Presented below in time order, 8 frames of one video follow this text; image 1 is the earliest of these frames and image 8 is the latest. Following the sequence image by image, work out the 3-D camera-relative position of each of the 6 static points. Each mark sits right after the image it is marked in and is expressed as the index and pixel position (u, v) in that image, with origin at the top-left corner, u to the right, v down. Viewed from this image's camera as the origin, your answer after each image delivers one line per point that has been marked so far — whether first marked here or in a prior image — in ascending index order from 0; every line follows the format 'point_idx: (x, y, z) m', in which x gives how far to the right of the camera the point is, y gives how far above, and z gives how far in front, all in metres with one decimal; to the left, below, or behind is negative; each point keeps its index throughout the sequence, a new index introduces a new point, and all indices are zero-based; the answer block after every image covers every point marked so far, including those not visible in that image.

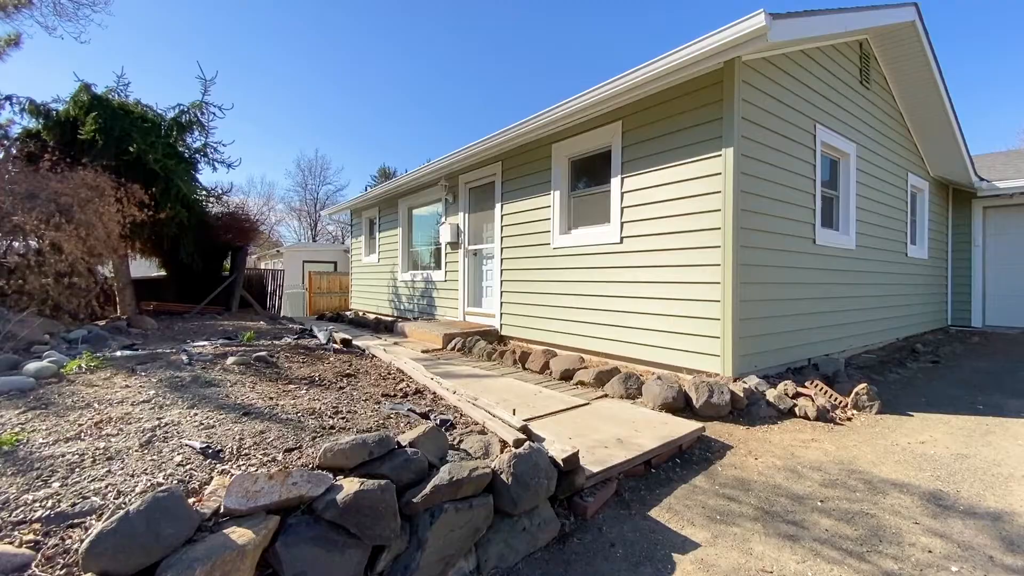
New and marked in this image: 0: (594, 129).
0: (+0.9, +1.8, +5.5) m
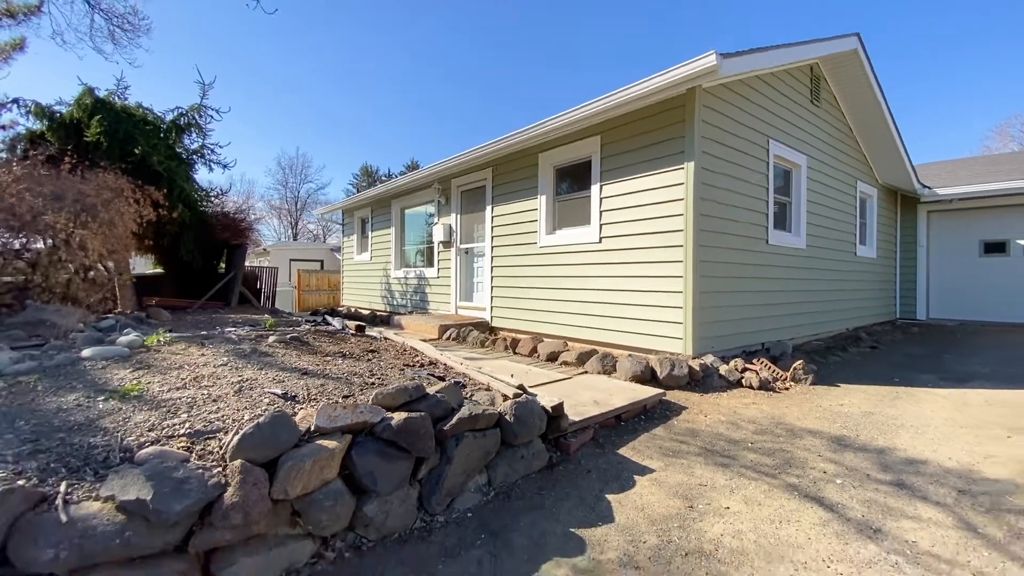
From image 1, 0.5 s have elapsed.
0: (+0.8, +1.8, +6.1) m
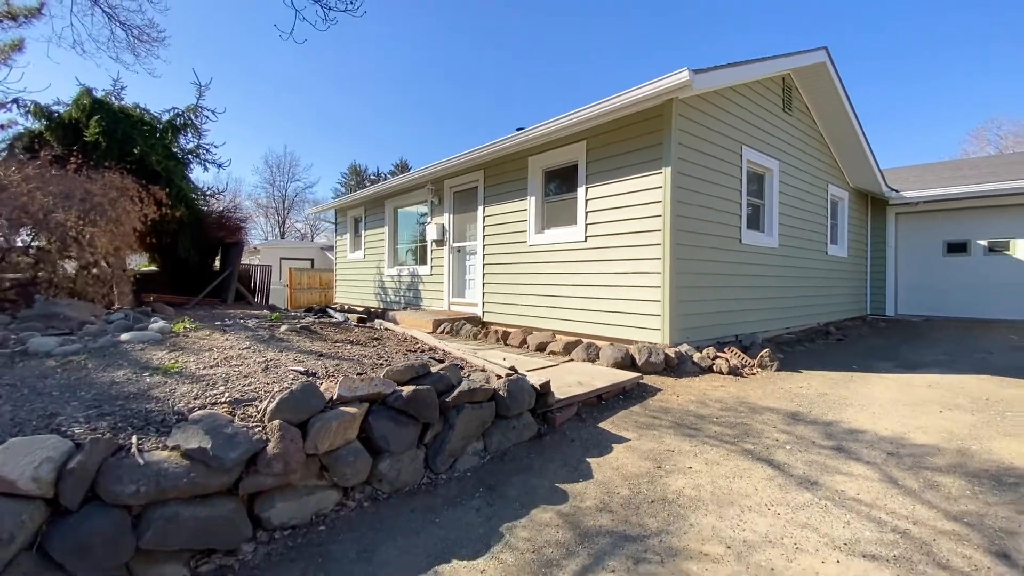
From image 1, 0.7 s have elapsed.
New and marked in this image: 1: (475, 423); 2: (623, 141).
0: (+0.7, +1.9, +6.5) m
1: (-0.2, -0.8, +2.9) m
2: (+1.3, +1.7, +5.8) m
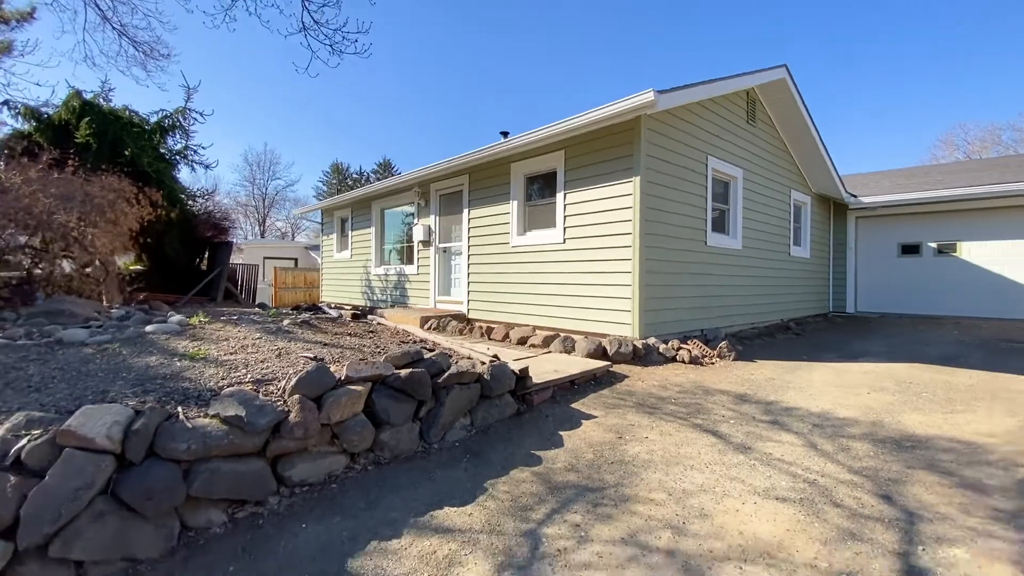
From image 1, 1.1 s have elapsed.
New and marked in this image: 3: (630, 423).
0: (+0.4, +1.9, +7.0) m
1: (-0.3, -0.8, +3.3) m
2: (+1.1, +1.8, +6.3) m
3: (+0.9, -1.0, +3.6) m
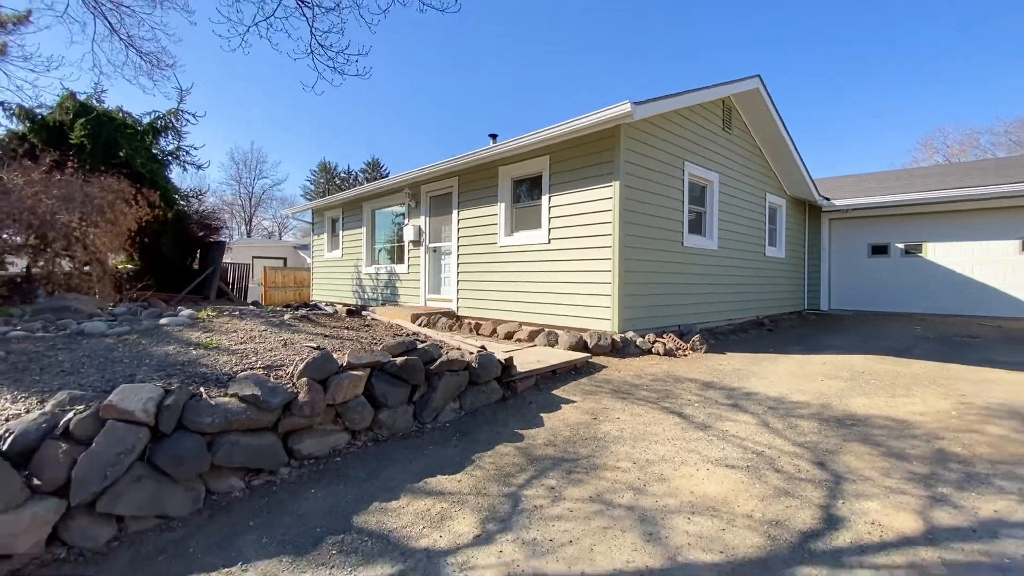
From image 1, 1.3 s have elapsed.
0: (+0.3, +1.9, +7.4) m
1: (-0.4, -0.7, +3.7) m
2: (+0.9, +1.8, +6.7) m
3: (+0.7, -0.9, +3.9) m
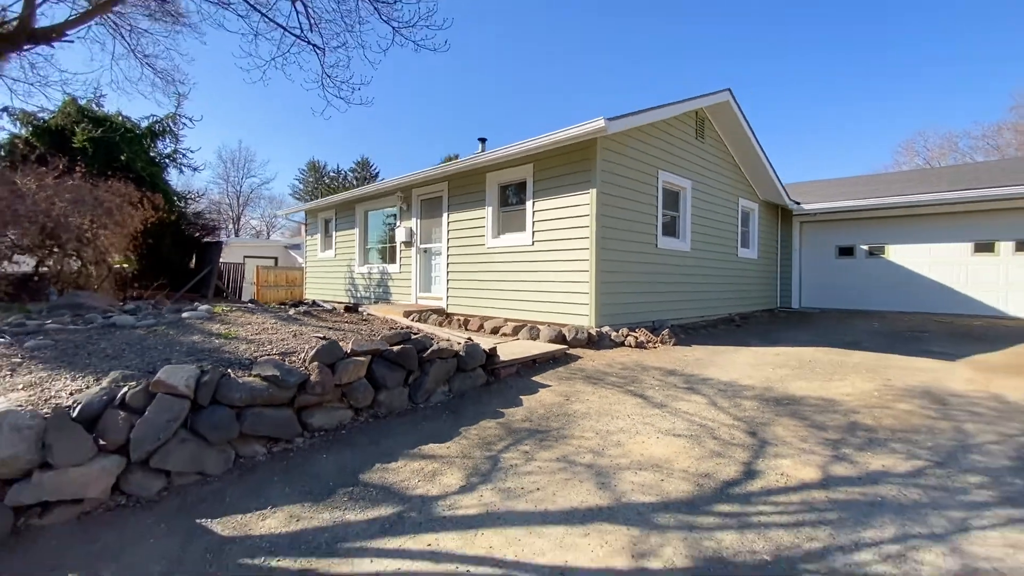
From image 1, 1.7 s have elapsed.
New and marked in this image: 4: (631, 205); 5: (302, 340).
0: (0.0, +2.0, +7.9) m
1: (-0.6, -0.7, +4.2) m
2: (+0.7, +1.8, +7.2) m
3: (+0.6, -0.9, +4.5) m
4: (+1.8, +1.3, +7.5) m
5: (-1.7, -0.4, +4.0) m
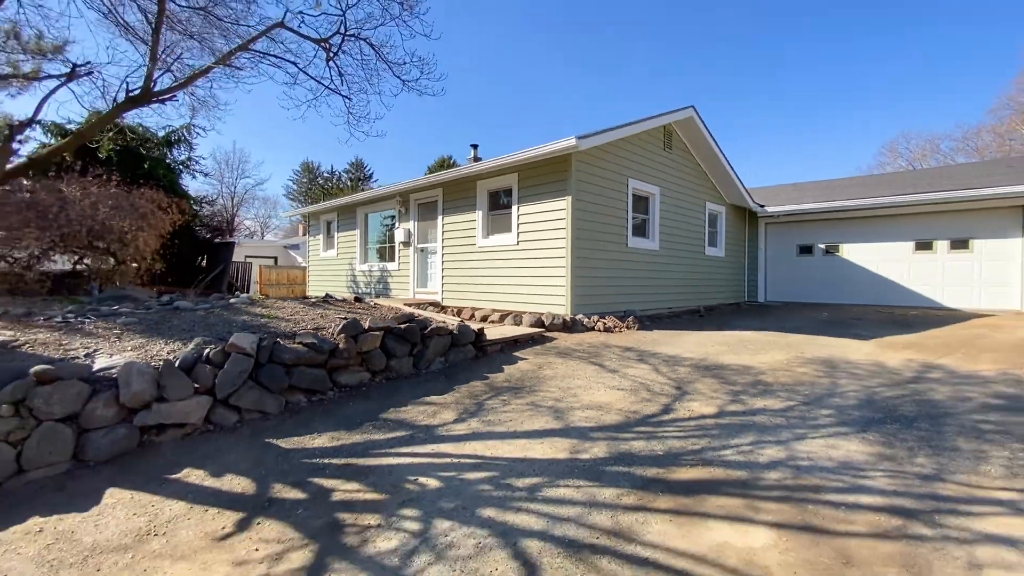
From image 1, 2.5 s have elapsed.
0: (-0.2, +2.1, +9.0) m
1: (-0.8, -0.6, +5.2) m
2: (+0.5, +1.9, +8.3) m
3: (+0.4, -0.8, +5.5) m
4: (+1.6, +1.4, +8.6) m
5: (-1.9, -0.3, +5.0) m
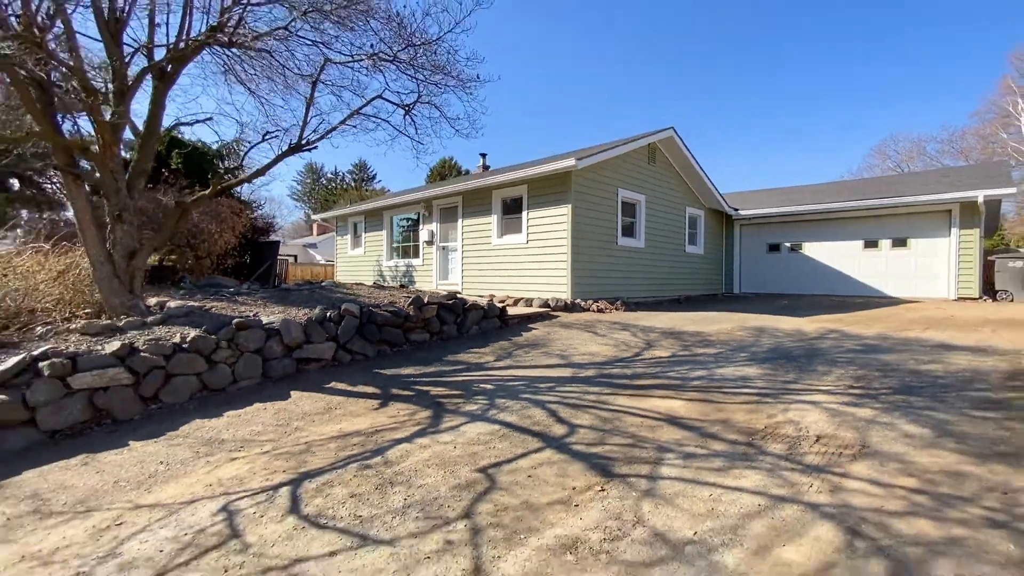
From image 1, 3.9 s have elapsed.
0: (0.0, +2.3, +10.9) m
1: (-0.5, -0.4, +7.2) m
2: (+0.7, +2.1, +10.2) m
3: (+0.7, -0.6, +7.5) m
4: (+1.8, +1.6, +10.5) m
5: (-1.6, -0.1, +6.9) m
